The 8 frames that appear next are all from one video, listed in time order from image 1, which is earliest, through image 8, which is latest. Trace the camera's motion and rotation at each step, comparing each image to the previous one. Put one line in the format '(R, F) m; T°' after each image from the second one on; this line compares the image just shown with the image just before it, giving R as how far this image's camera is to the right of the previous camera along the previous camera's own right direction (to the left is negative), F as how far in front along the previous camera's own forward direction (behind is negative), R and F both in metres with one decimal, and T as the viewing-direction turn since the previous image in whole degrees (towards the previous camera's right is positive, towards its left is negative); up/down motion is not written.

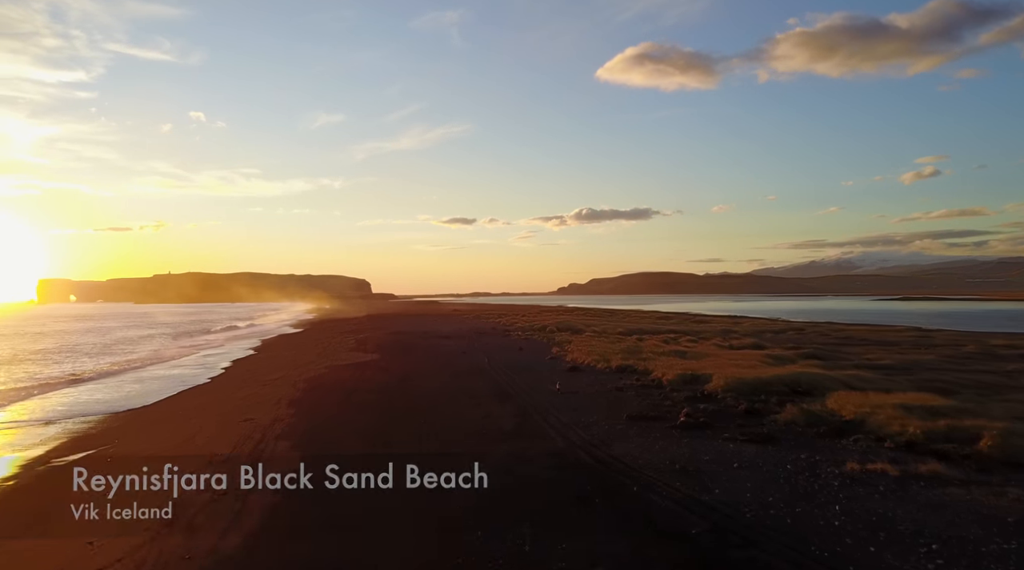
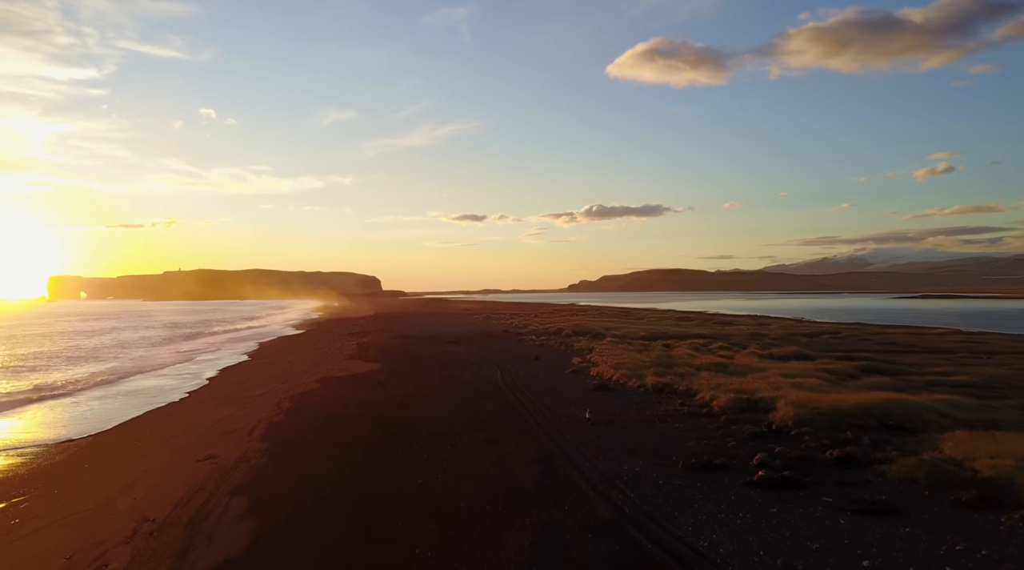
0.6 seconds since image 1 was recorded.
(-0.2, +2.6) m; -1°
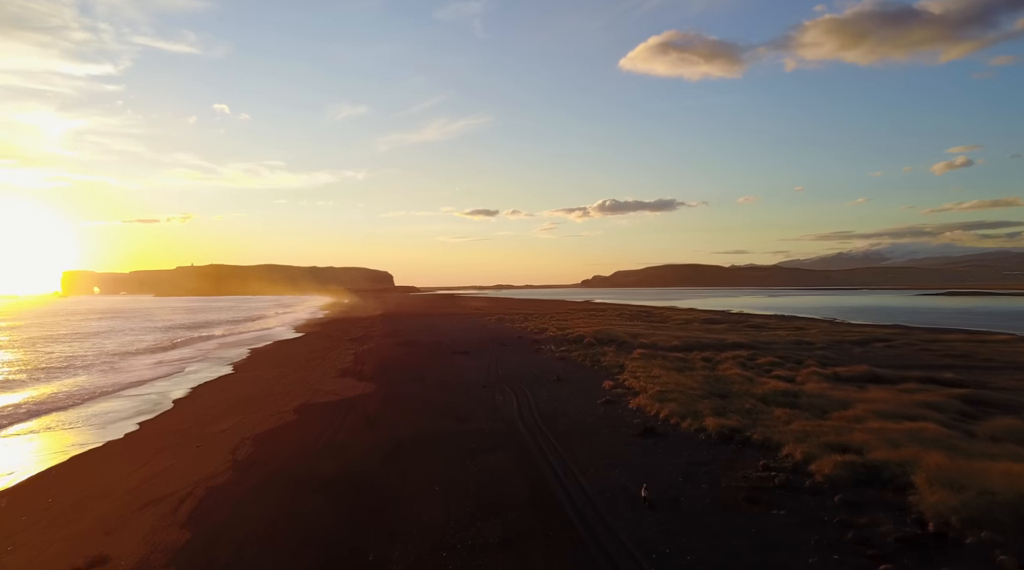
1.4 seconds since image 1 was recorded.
(-0.1, +3.5) m; -1°
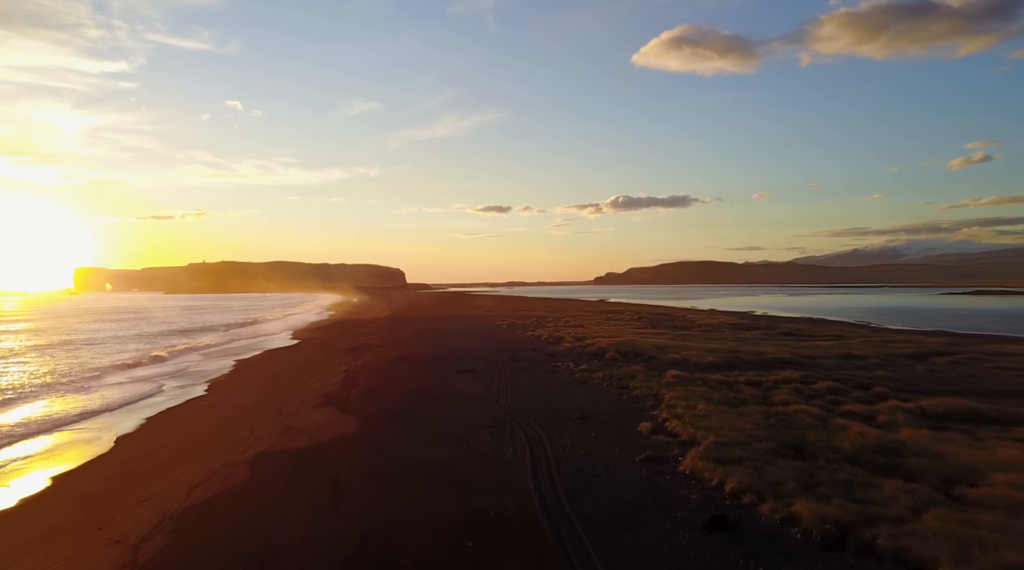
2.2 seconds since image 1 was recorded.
(0.0, +3.5) m; -1°
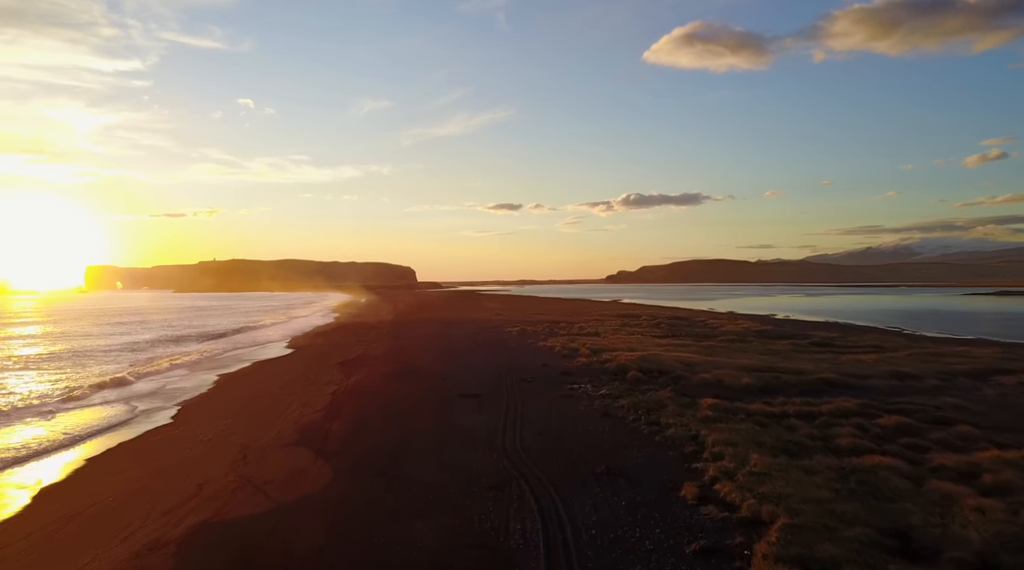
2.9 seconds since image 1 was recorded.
(0.0, +3.1) m; -1°
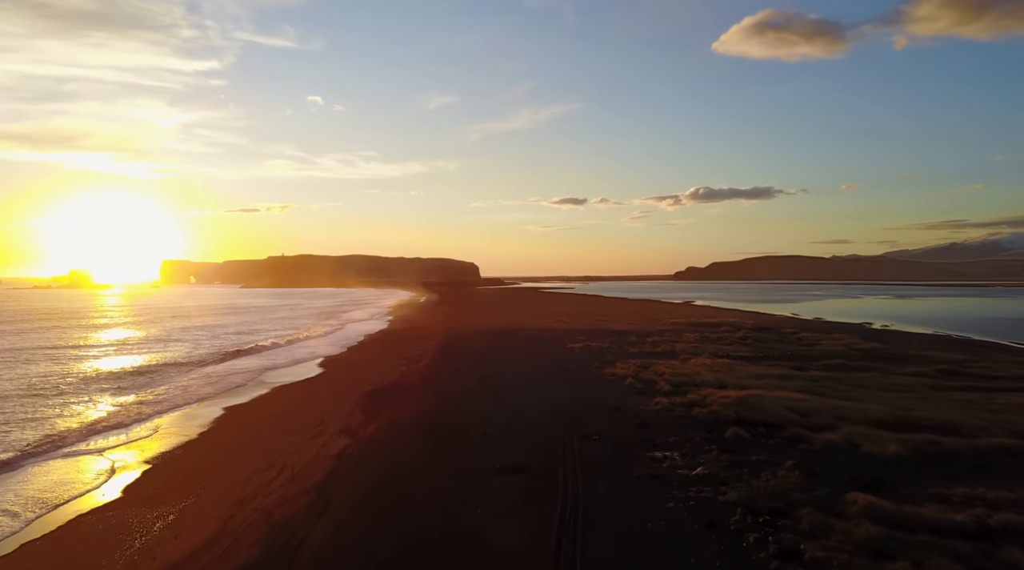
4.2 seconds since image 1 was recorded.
(+0.1, +5.7) m; -5°
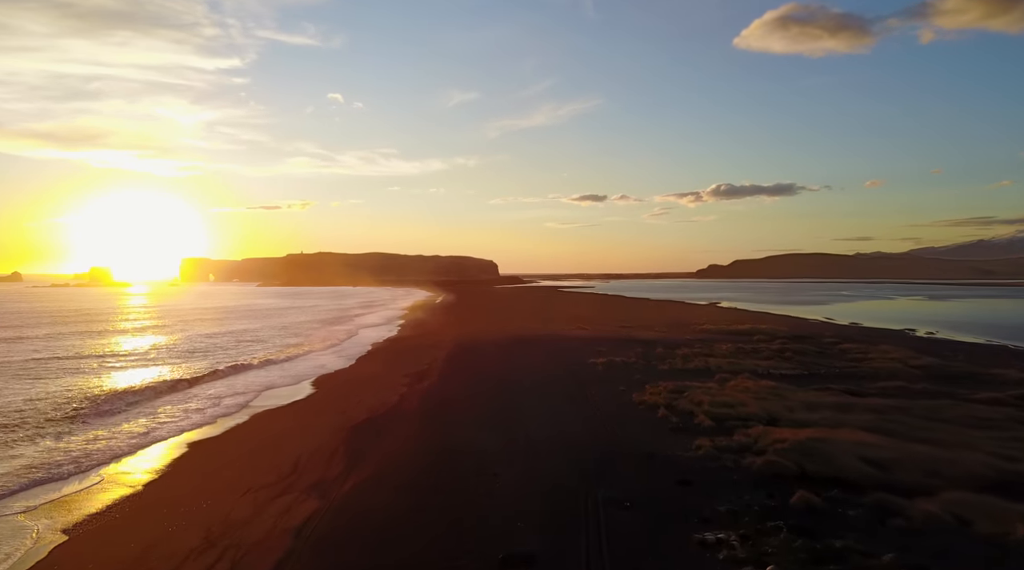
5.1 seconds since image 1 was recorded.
(+0.2, +3.9) m; -2°
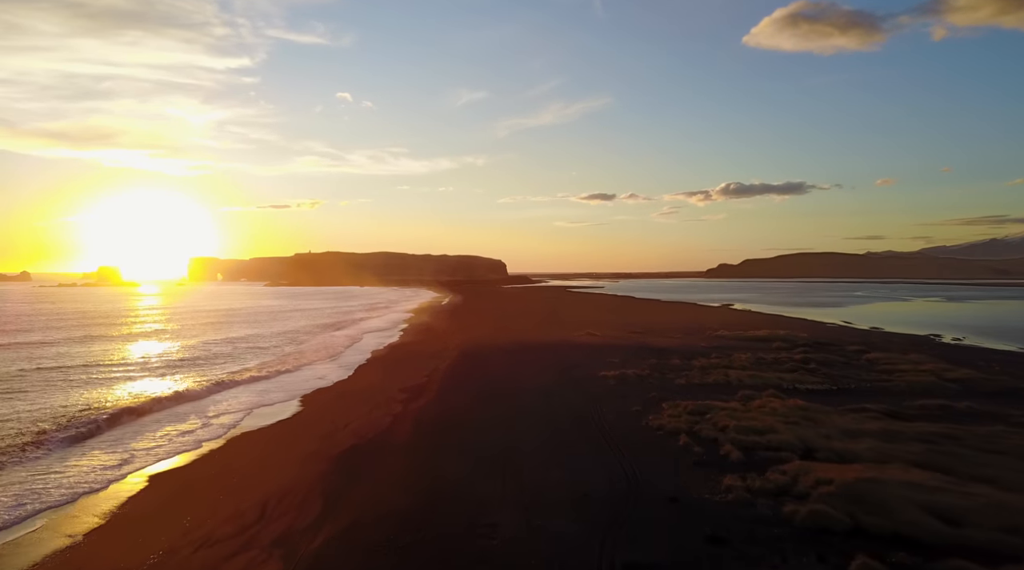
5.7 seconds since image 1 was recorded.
(+0.2, +2.6) m; -1°
